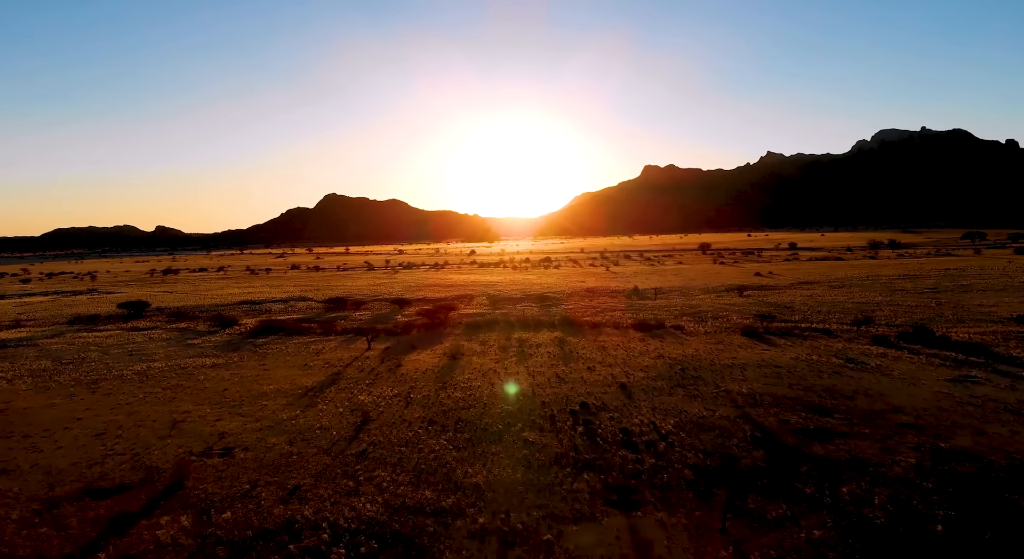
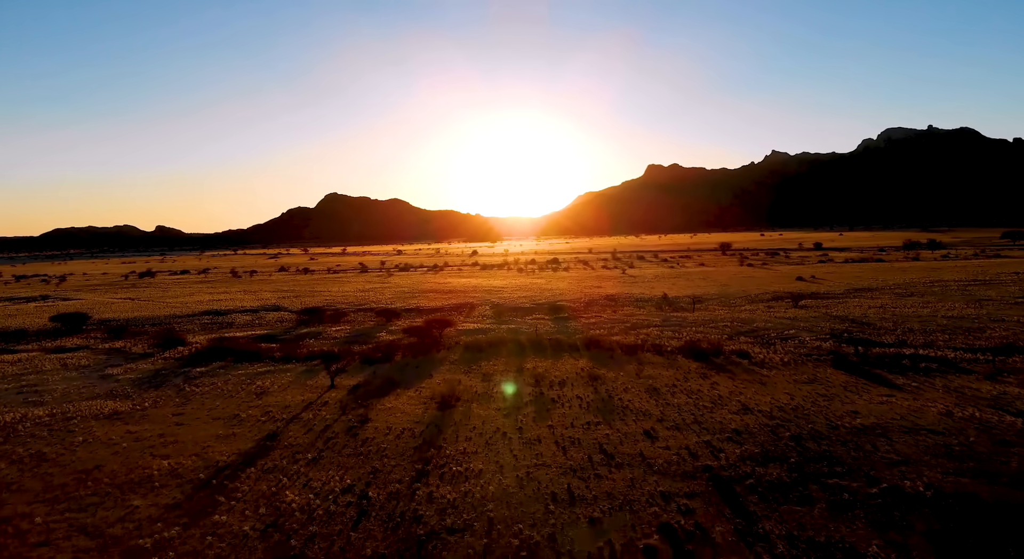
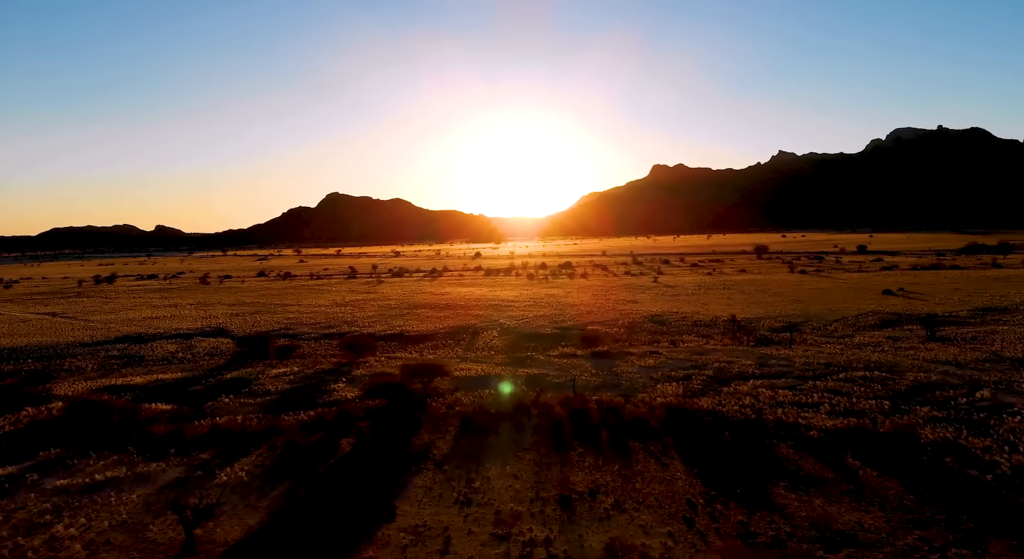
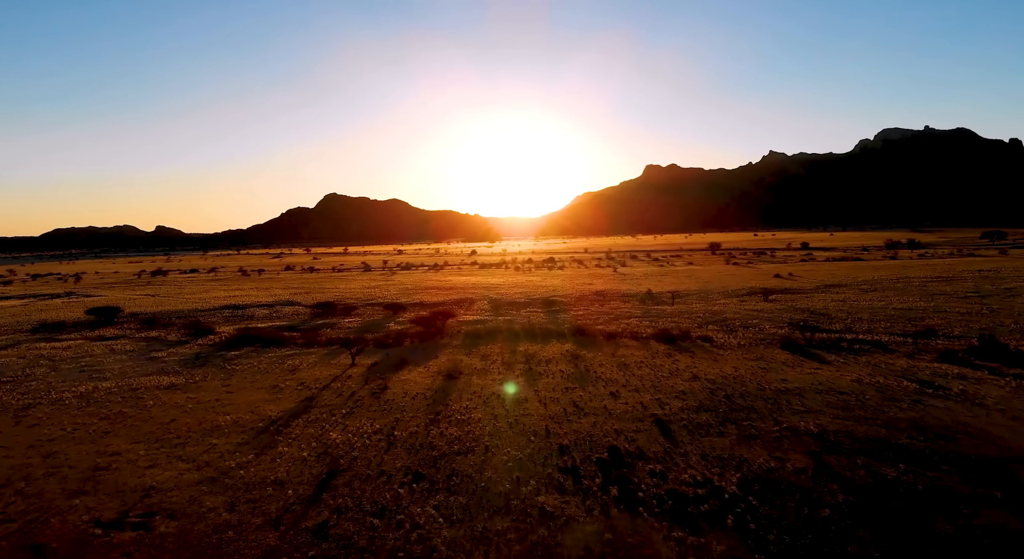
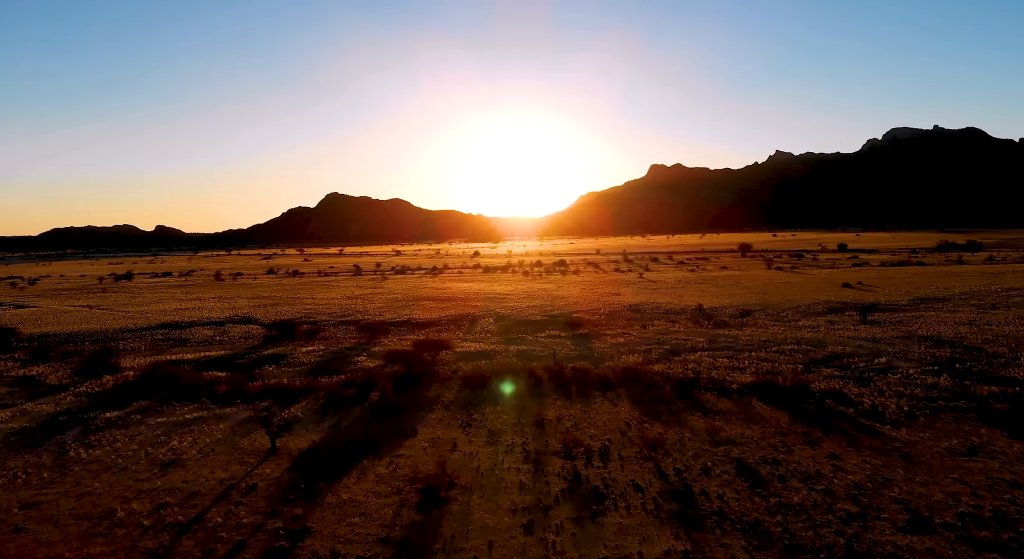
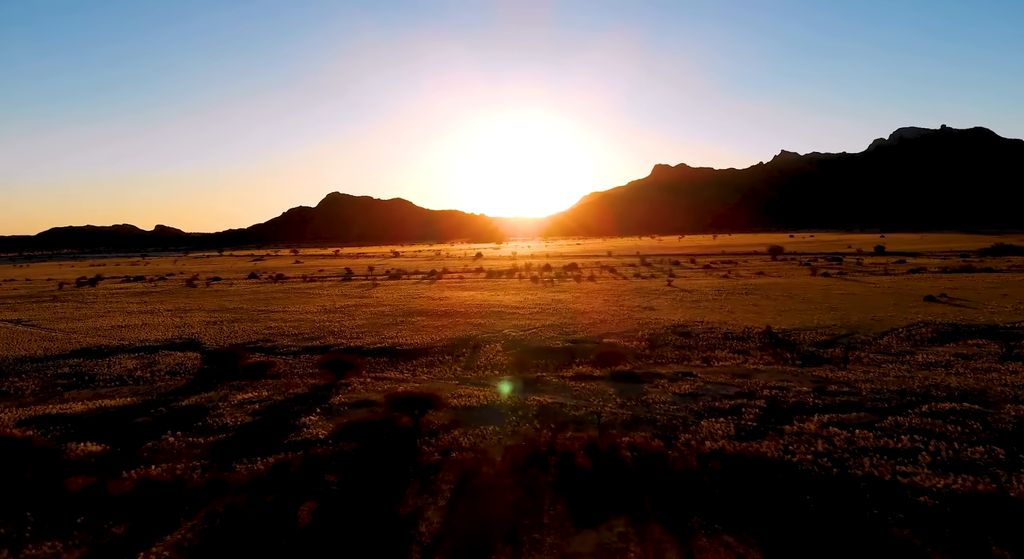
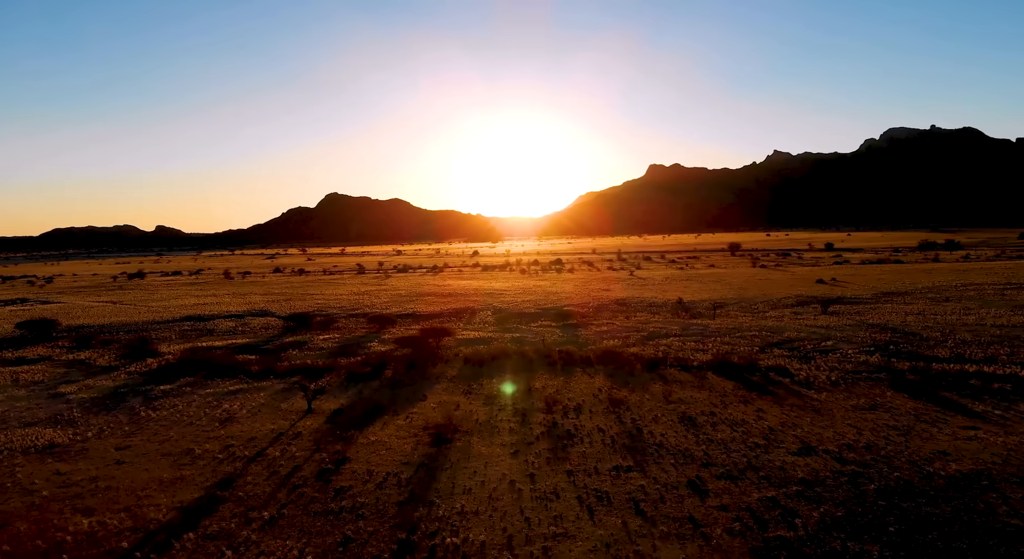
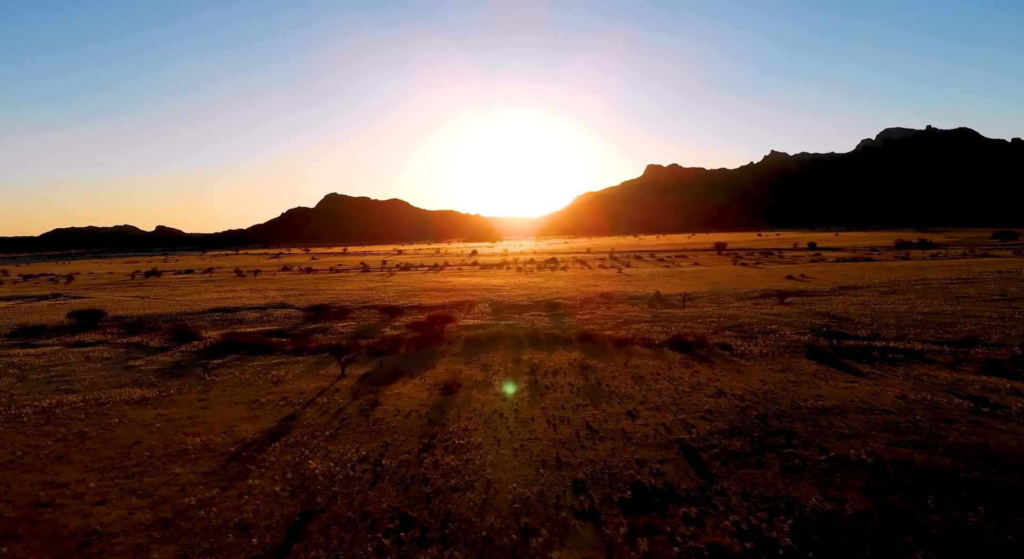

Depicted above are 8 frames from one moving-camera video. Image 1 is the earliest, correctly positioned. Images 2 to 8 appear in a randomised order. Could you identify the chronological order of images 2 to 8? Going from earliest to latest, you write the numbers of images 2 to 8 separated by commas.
4, 8, 2, 7, 5, 3, 6
